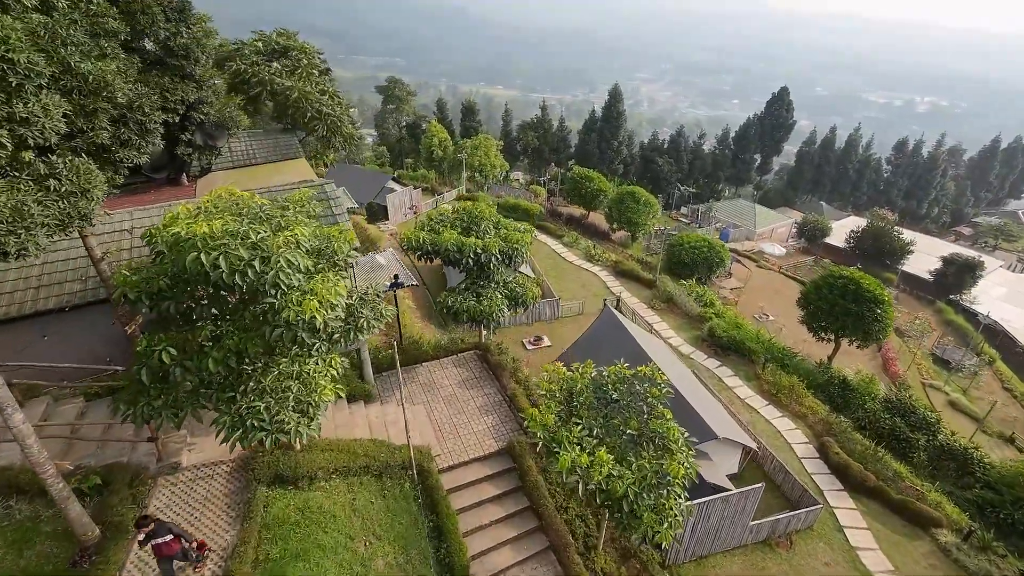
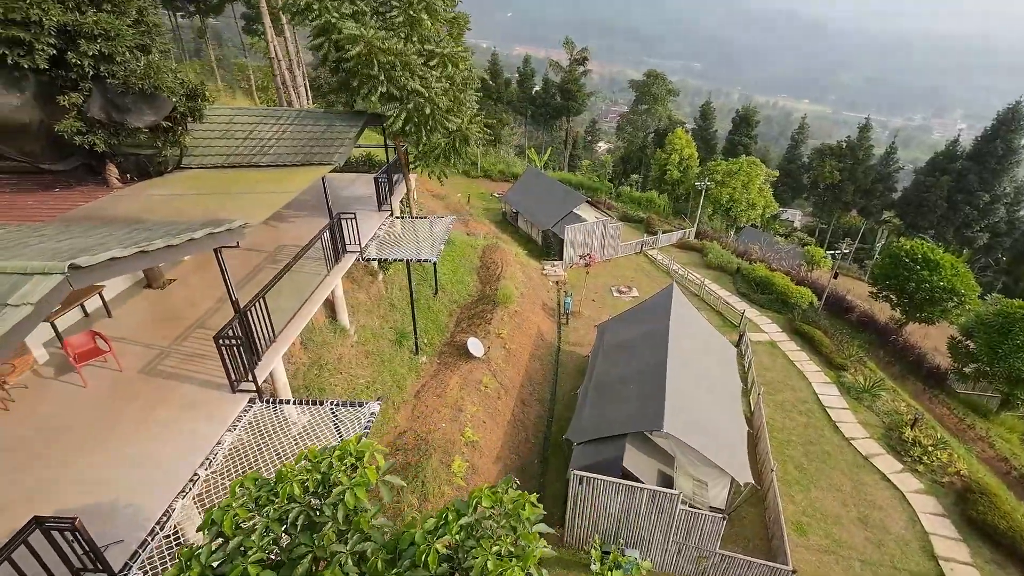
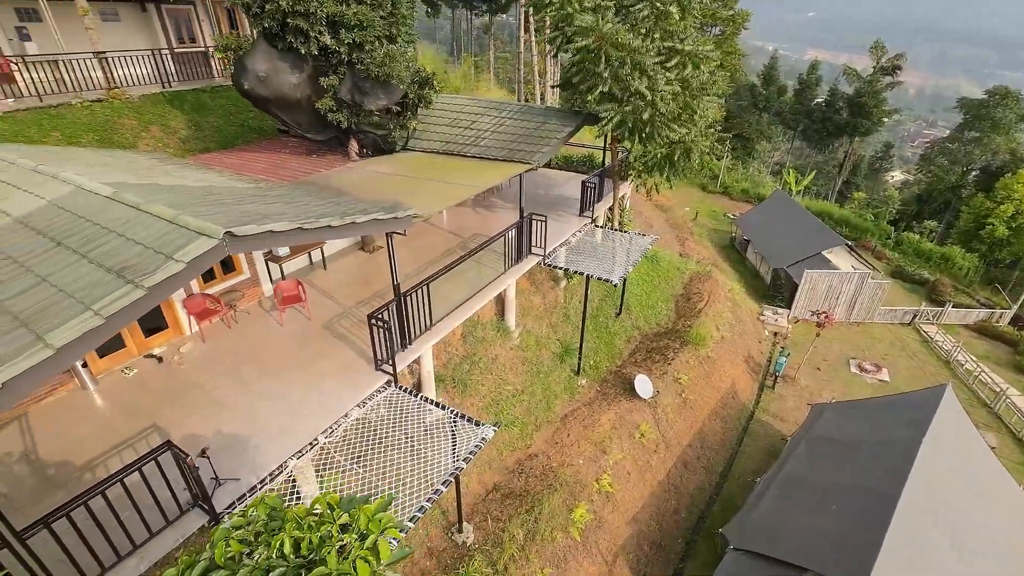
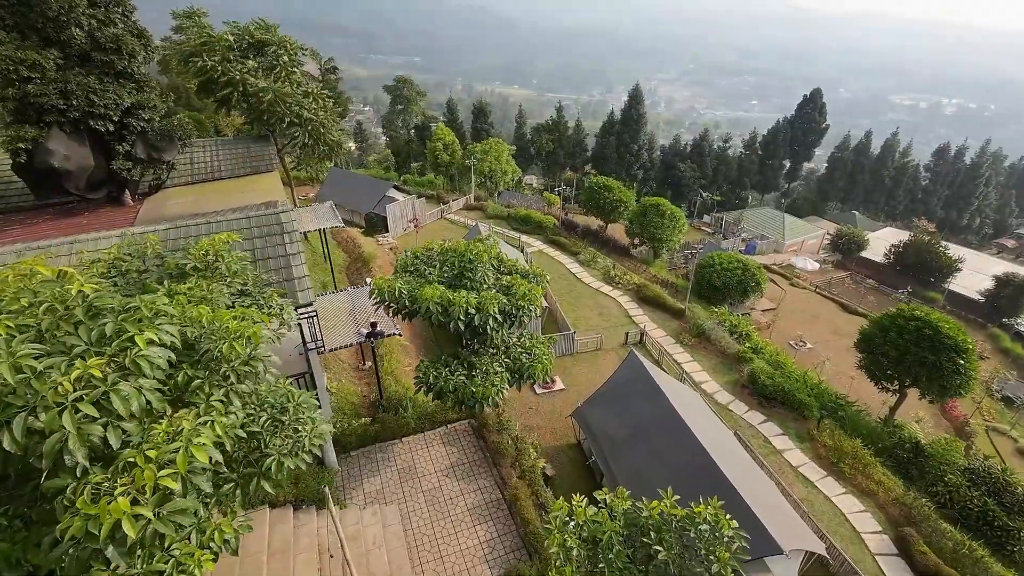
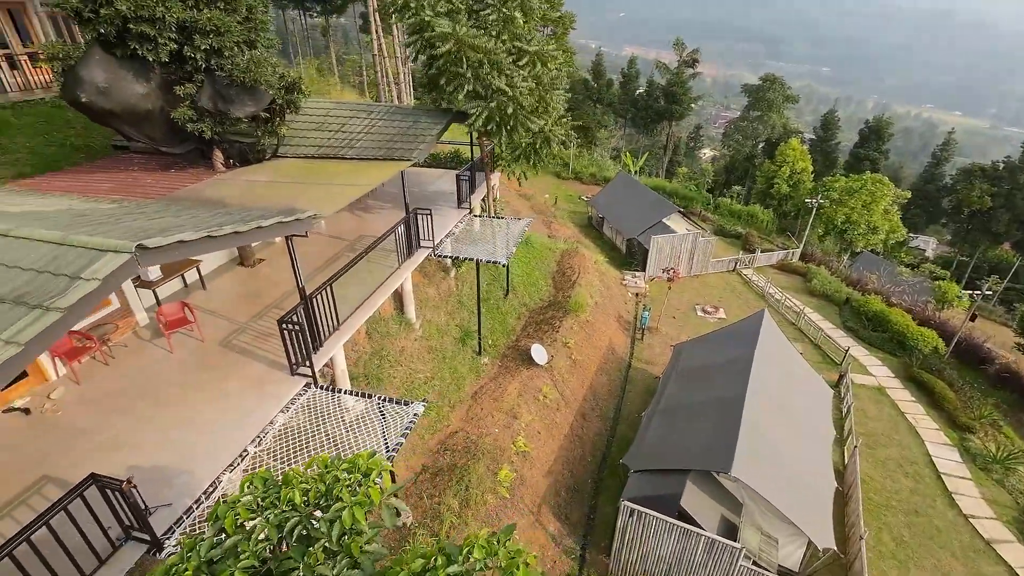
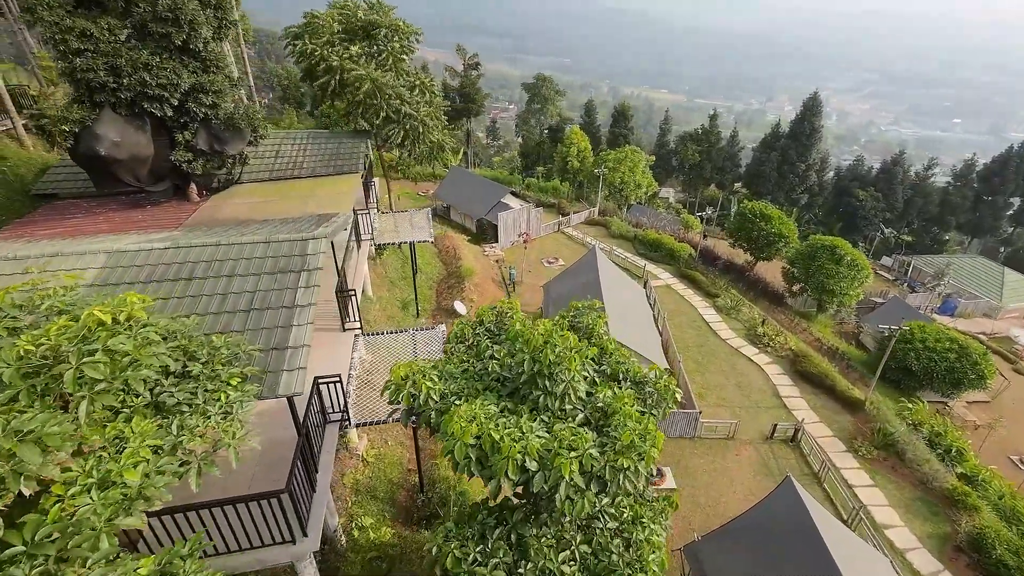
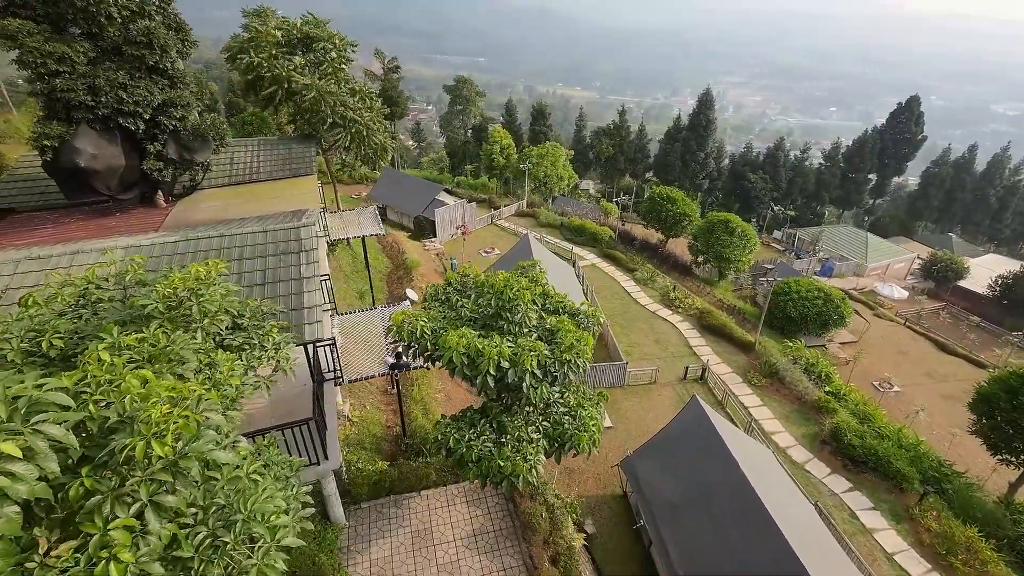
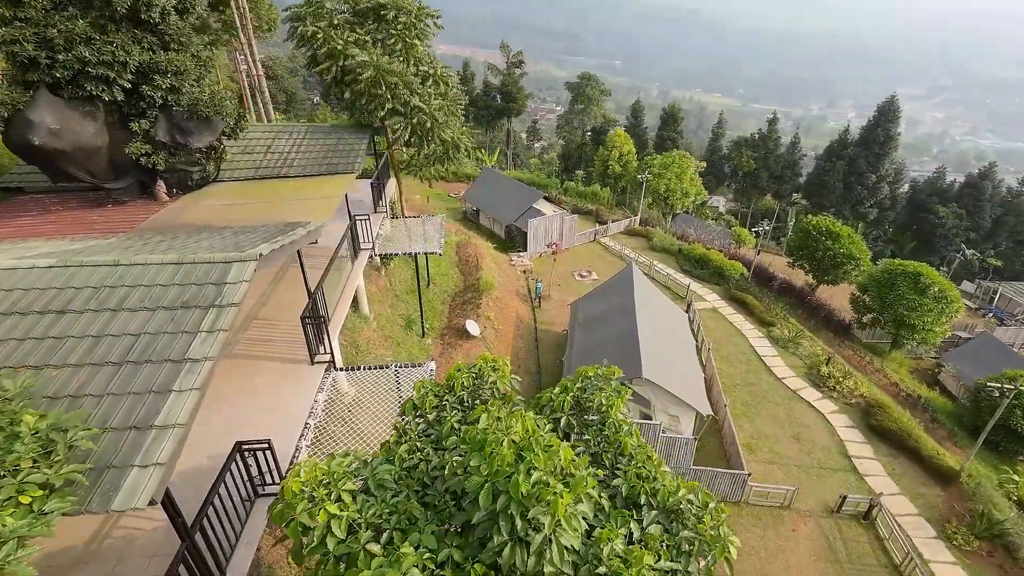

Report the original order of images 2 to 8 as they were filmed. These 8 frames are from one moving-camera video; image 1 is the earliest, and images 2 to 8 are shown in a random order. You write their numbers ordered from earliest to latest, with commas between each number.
4, 7, 6, 8, 2, 5, 3
